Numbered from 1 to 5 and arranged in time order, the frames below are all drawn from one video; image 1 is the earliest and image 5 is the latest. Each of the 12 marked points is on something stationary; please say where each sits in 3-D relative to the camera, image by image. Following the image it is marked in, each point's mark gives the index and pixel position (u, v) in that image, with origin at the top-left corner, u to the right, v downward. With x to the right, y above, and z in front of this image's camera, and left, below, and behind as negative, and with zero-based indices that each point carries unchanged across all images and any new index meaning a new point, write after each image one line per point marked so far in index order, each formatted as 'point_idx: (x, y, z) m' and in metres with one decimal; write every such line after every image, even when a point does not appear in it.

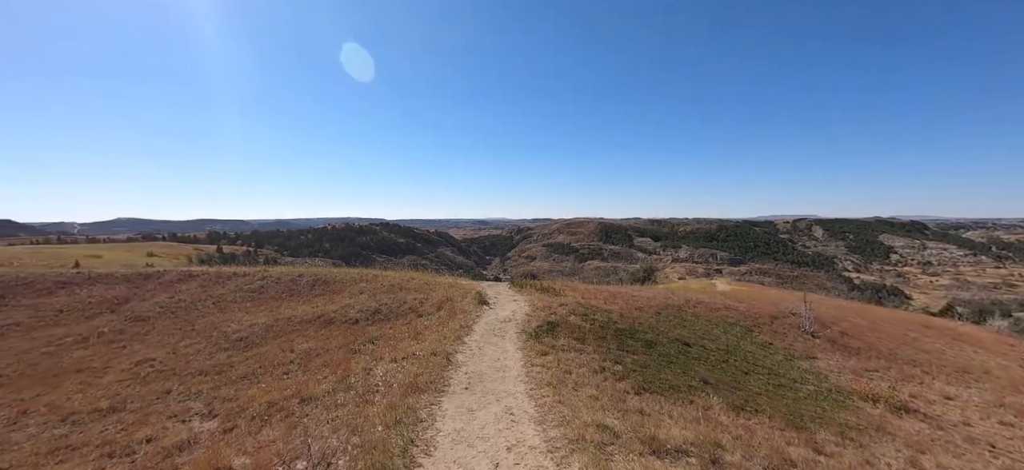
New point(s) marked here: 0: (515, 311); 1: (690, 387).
0: (+0.2, -4.2, +19.5) m
1: (+6.7, -5.8, +13.2) m
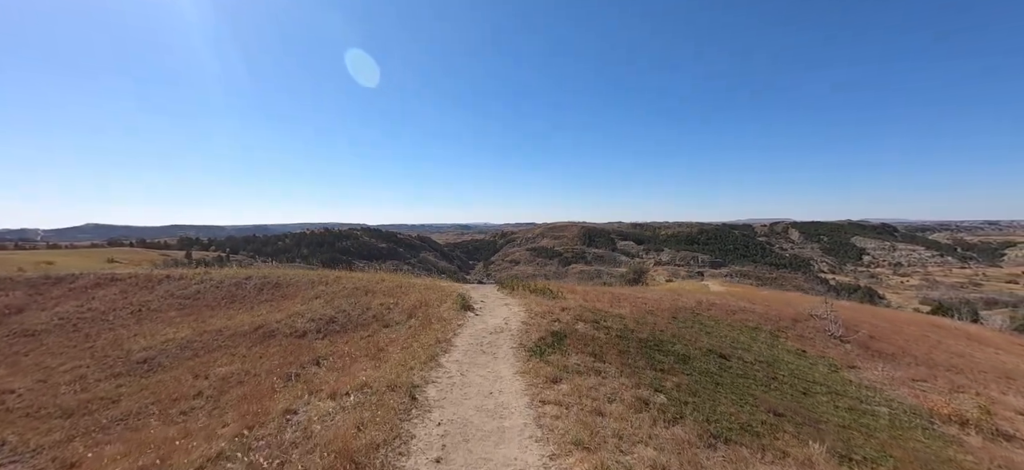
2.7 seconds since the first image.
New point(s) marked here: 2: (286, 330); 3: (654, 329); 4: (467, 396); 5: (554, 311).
0: (-0.1, -3.6, +15.3) m
1: (+6.7, -5.0, +9.3) m
2: (-10.9, -4.6, +16.9) m
3: (+6.8, -4.5, +16.8) m
4: (-1.0, -3.7, +8.1) m
5: (+2.1, -3.6, +16.4) m
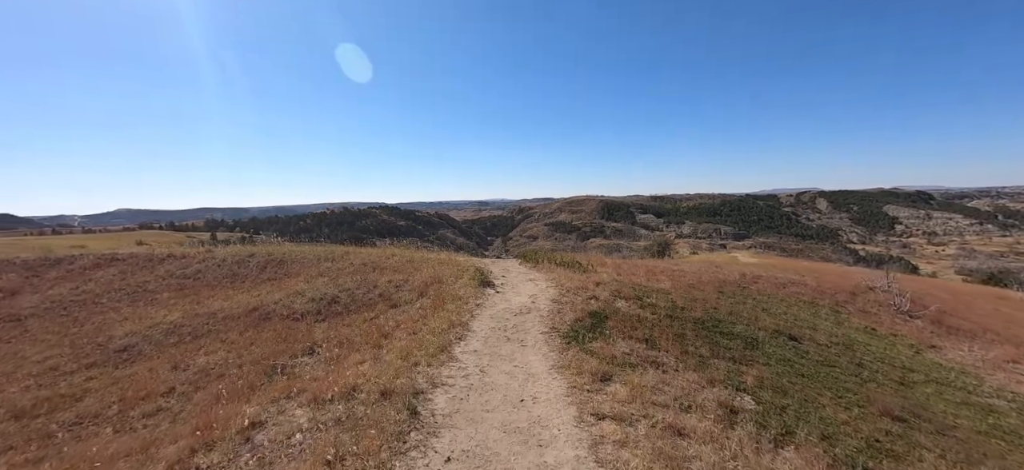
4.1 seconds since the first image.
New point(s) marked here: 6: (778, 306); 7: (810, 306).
0: (+0.8, -2.2, +13.0) m
1: (+7.4, -4.0, +6.7) m
2: (-9.9, -3.3, +15.1) m
3: (+7.8, -2.9, +14.2) m
4: (-0.4, -2.8, +5.8) m
5: (+3.1, -2.1, +14.0) m
6: (+13.6, -3.6, +18.0) m
7: (+16.7, -4.0, +19.7) m
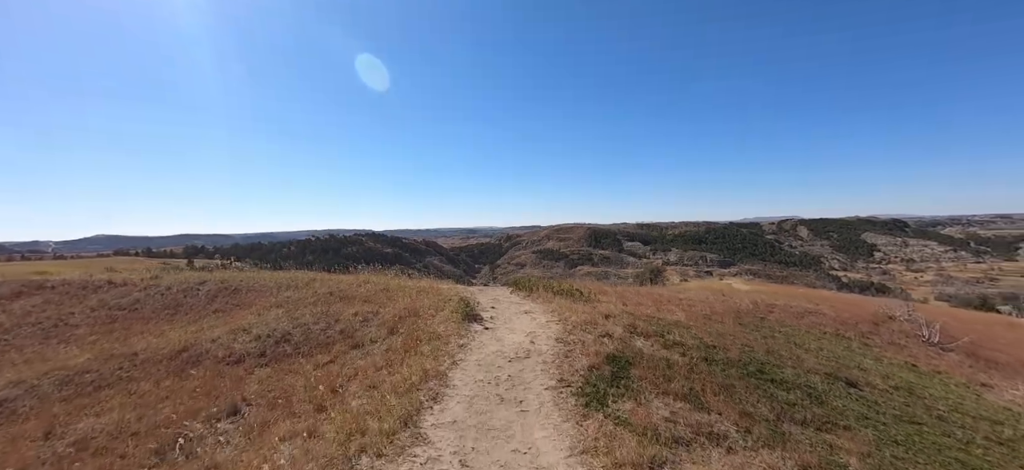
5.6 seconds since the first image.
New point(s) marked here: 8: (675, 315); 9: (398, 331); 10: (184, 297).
0: (+0.6, -2.9, +10.4) m
1: (+7.4, -4.1, +4.3) m
2: (-10.1, -4.1, +12.1) m
3: (+7.6, -3.7, +11.8) m
4: (-0.3, -2.9, +3.2) m
5: (+2.8, -2.8, +11.5) m
6: (+13.2, -4.7, +15.7) m
7: (+16.3, -5.2, +17.5) m
8: (+7.3, -3.6, +15.8) m
9: (-3.7, -3.1, +11.3) m
10: (-18.4, -3.4, +19.6) m
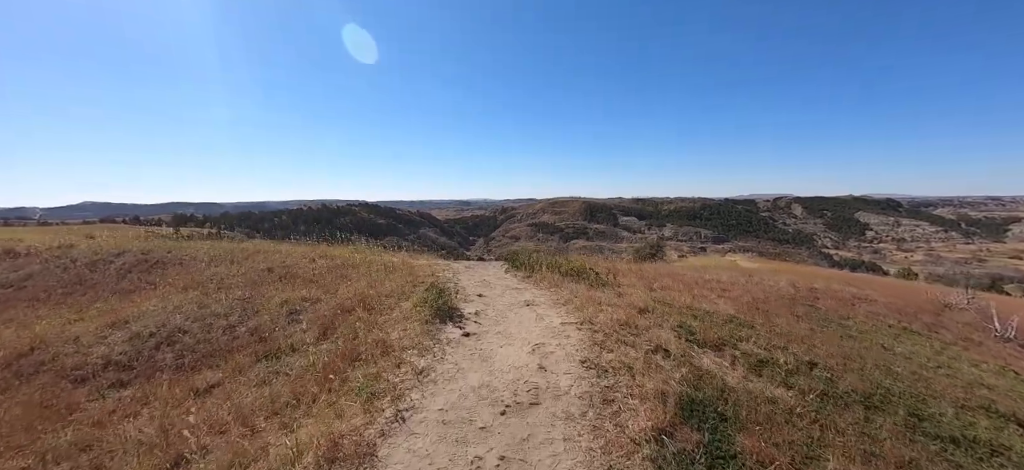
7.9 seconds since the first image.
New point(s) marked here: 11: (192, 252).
0: (+0.5, -2.0, +6.5) m
1: (+7.4, -3.8, +0.6) m
2: (-10.2, -2.9, +8.1) m
3: (+7.5, -2.8, +8.1) m
4: (-0.3, -2.6, -0.7) m
5: (+2.7, -1.9, +7.7) m
6: (+13.1, -3.6, +12.1) m
7: (+16.0, -4.0, +14.0) m
8: (+7.2, -2.4, +12.1) m
9: (-3.8, -2.0, +7.3) m
10: (-18.6, -1.6, +15.4) m
11: (-15.3, -0.8, +16.7) m
